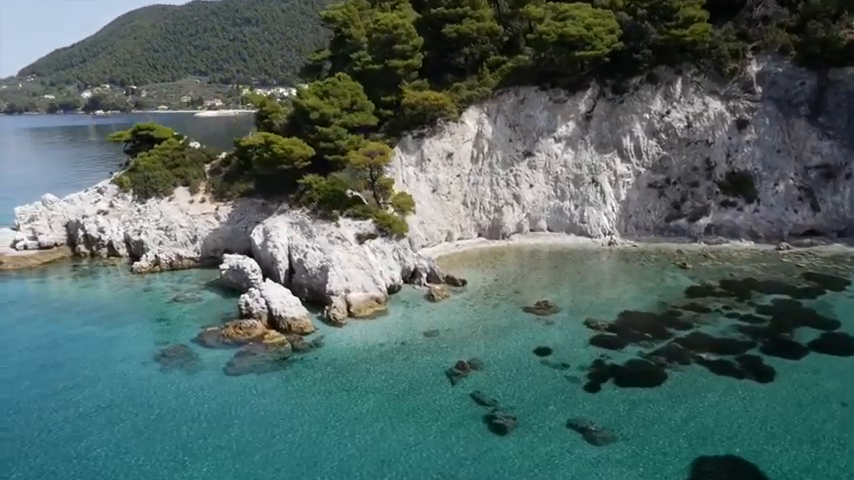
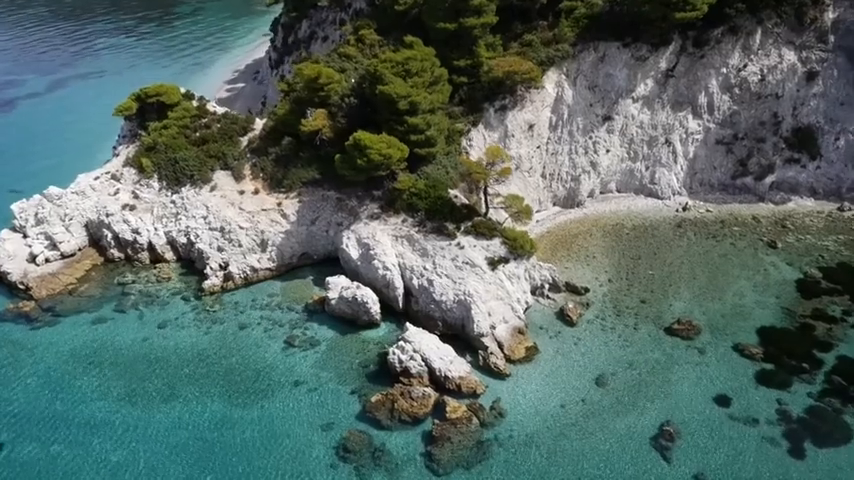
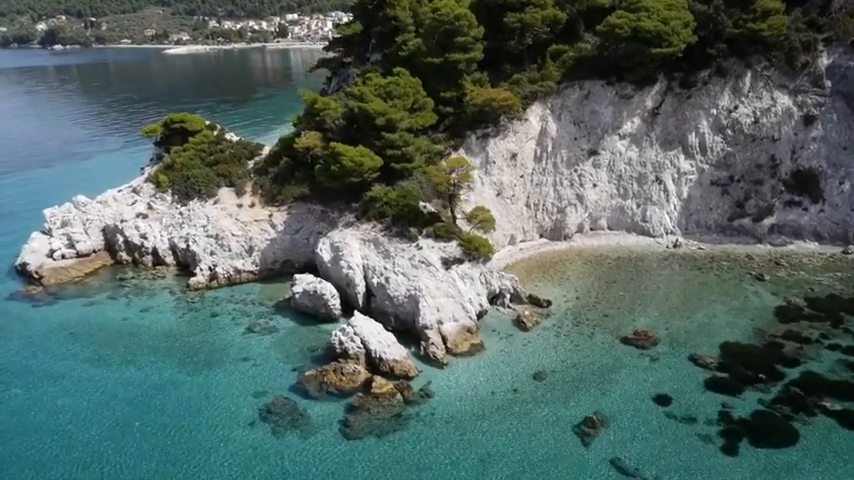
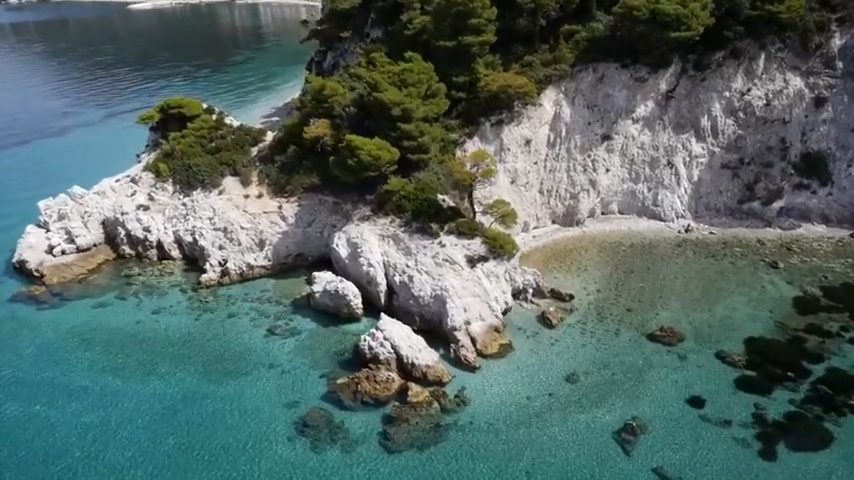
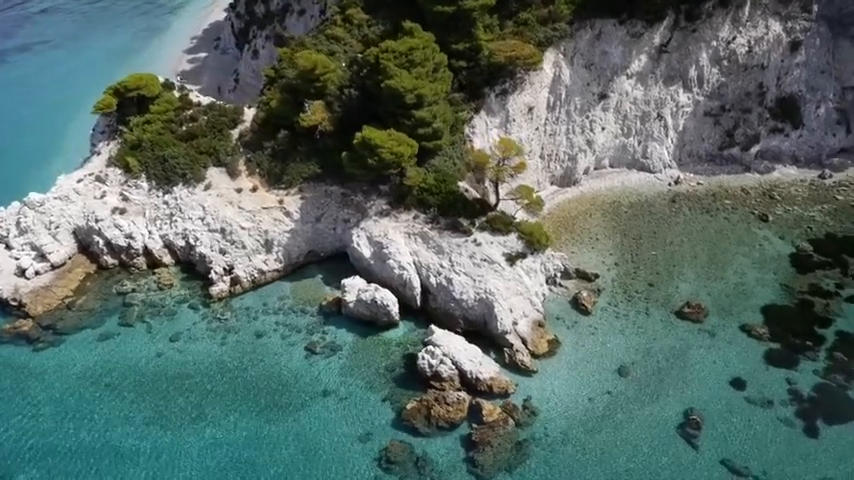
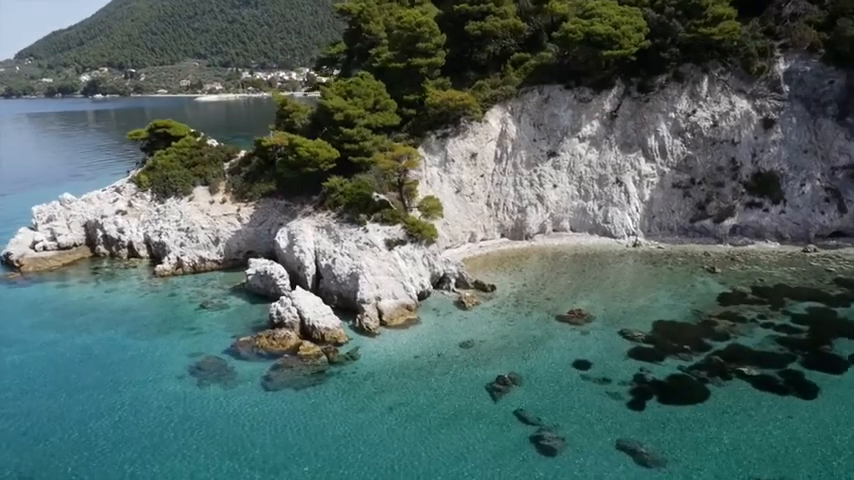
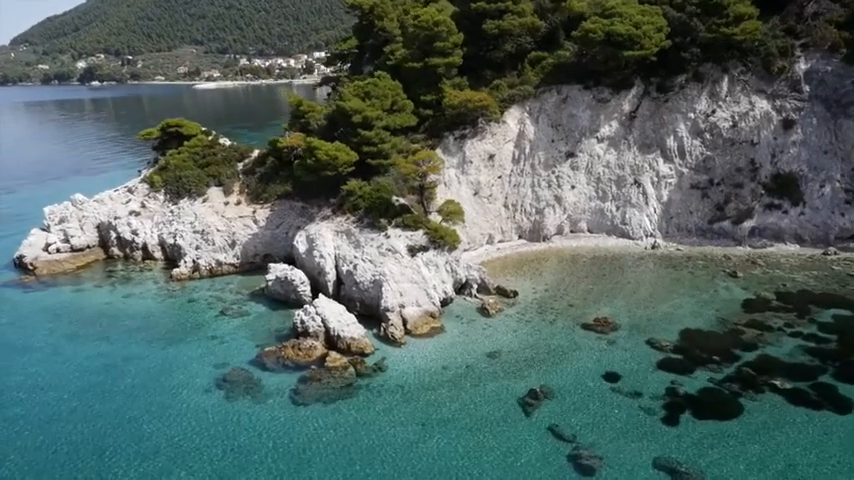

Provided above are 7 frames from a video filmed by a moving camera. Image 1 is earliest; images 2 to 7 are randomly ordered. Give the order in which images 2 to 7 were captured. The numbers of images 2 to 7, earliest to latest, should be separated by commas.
6, 7, 3, 4, 2, 5
